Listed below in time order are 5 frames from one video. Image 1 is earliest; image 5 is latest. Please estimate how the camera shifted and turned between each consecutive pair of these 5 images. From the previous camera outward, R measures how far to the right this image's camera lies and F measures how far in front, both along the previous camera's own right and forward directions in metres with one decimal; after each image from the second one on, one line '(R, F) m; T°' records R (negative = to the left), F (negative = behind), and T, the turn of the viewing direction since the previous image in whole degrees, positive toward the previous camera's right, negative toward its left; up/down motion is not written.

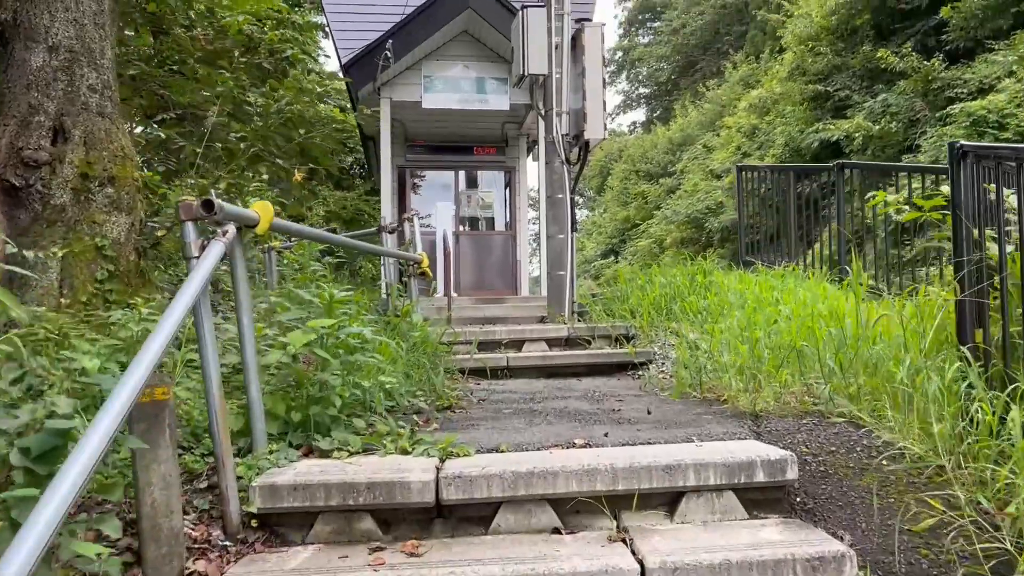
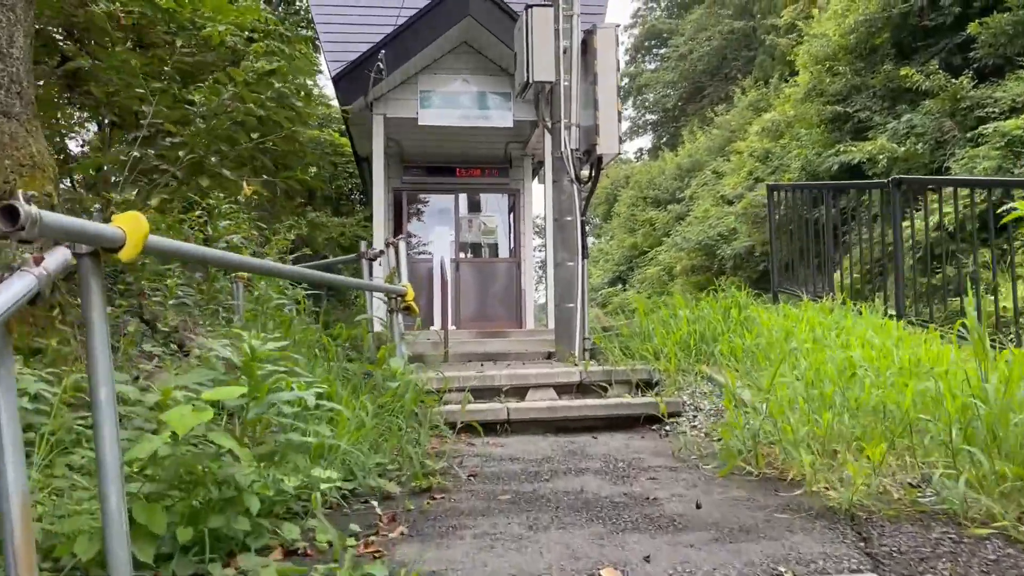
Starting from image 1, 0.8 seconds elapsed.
(0.0, +0.7) m; 0°
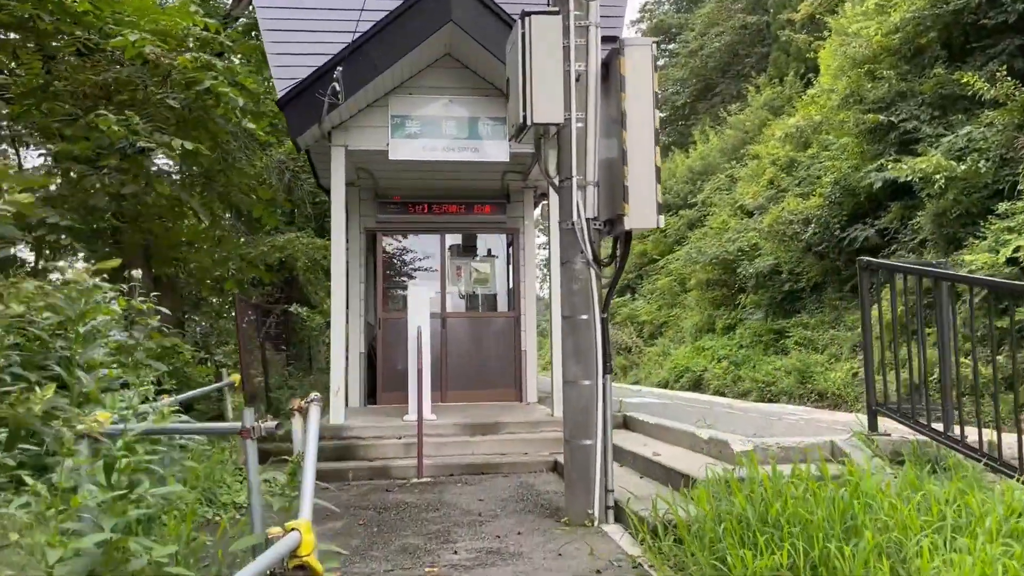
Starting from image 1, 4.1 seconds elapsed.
(+0.1, +1.5) m; 0°
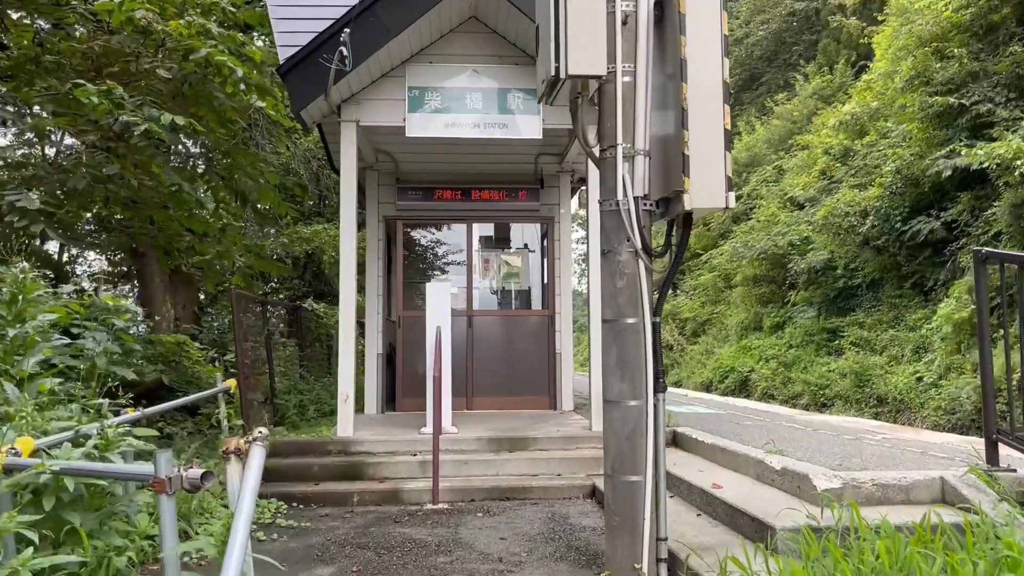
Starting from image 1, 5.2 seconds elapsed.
(0.0, +0.7) m; -3°
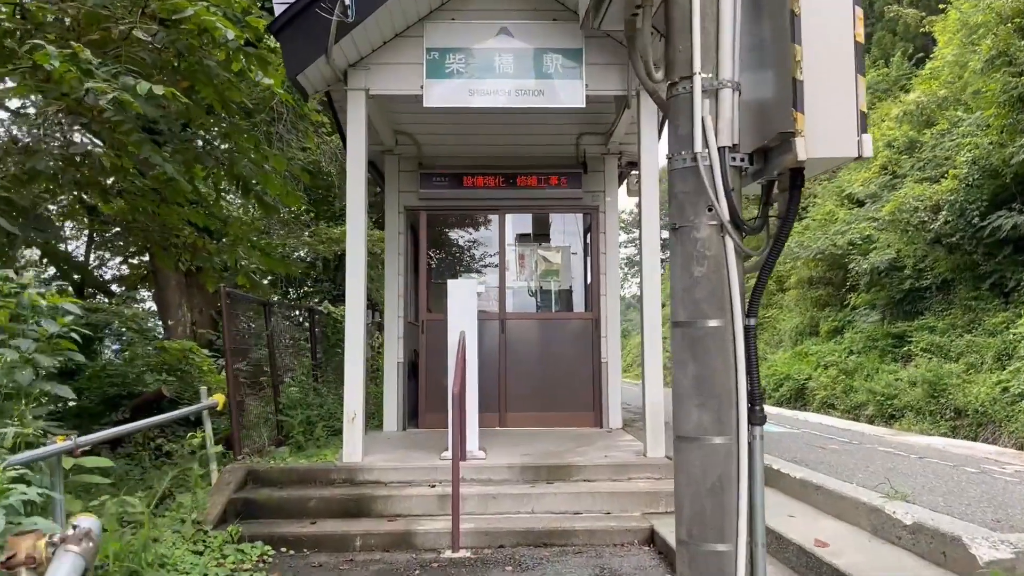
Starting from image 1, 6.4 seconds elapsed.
(0.0, +0.8) m; -3°
